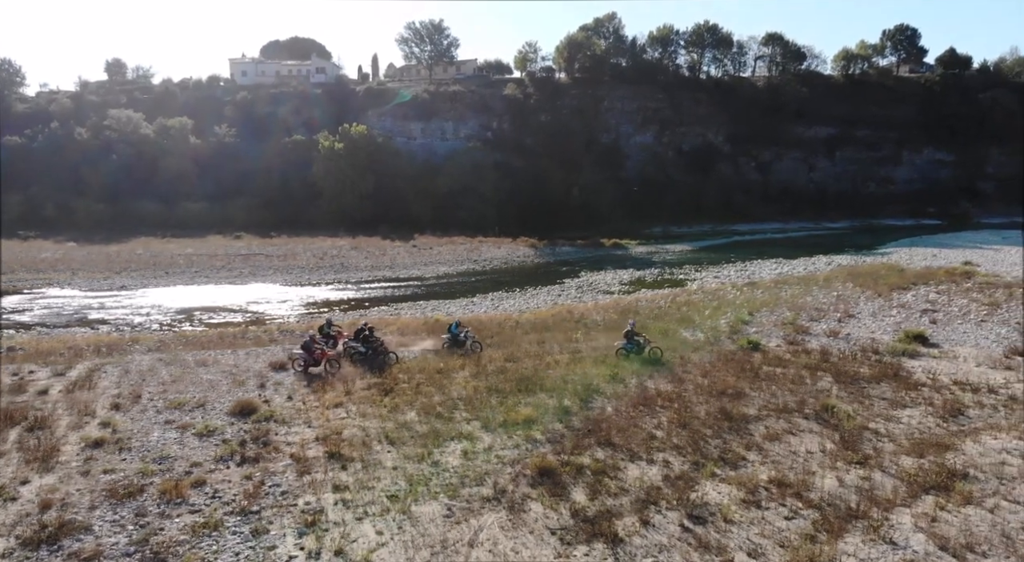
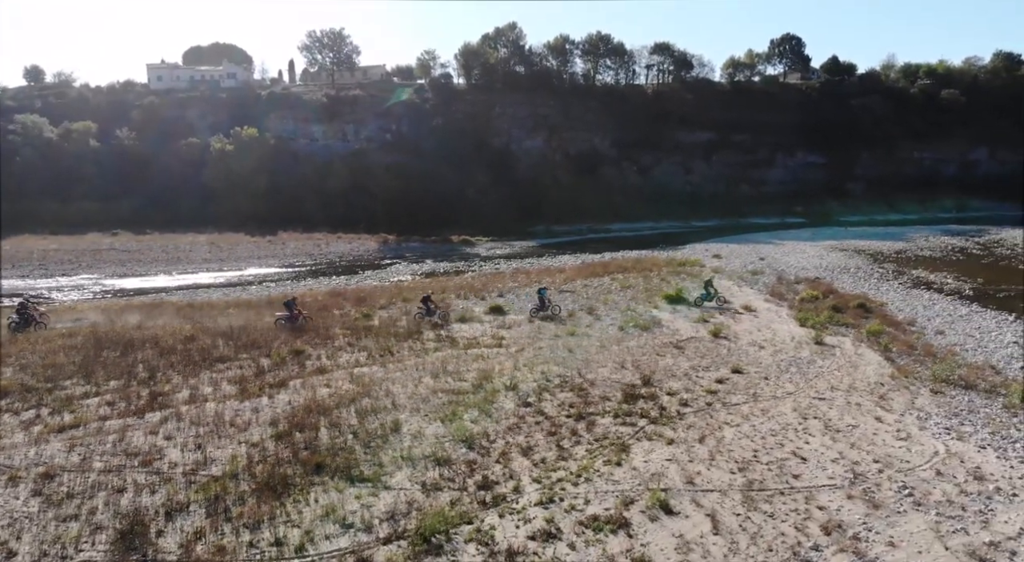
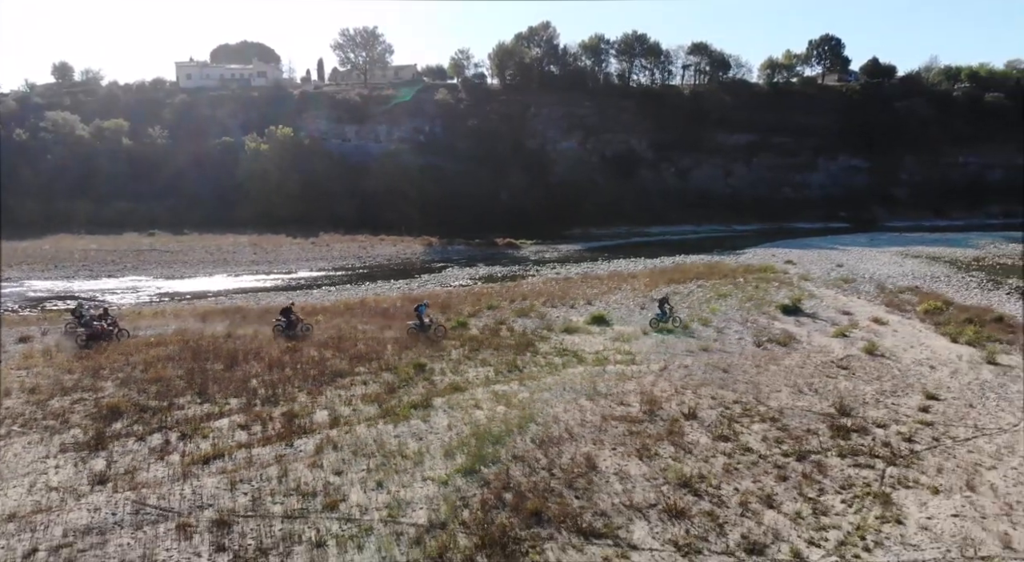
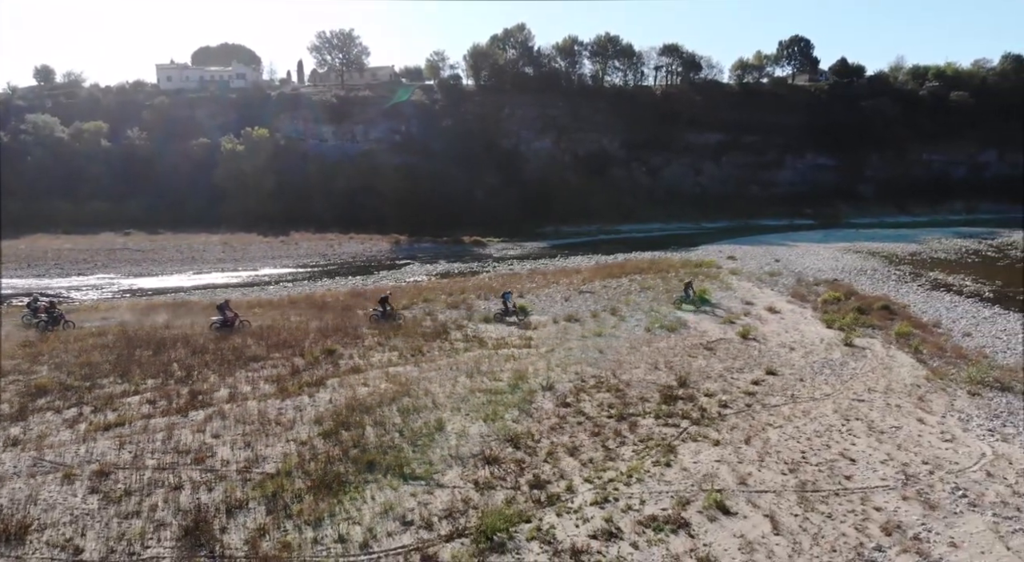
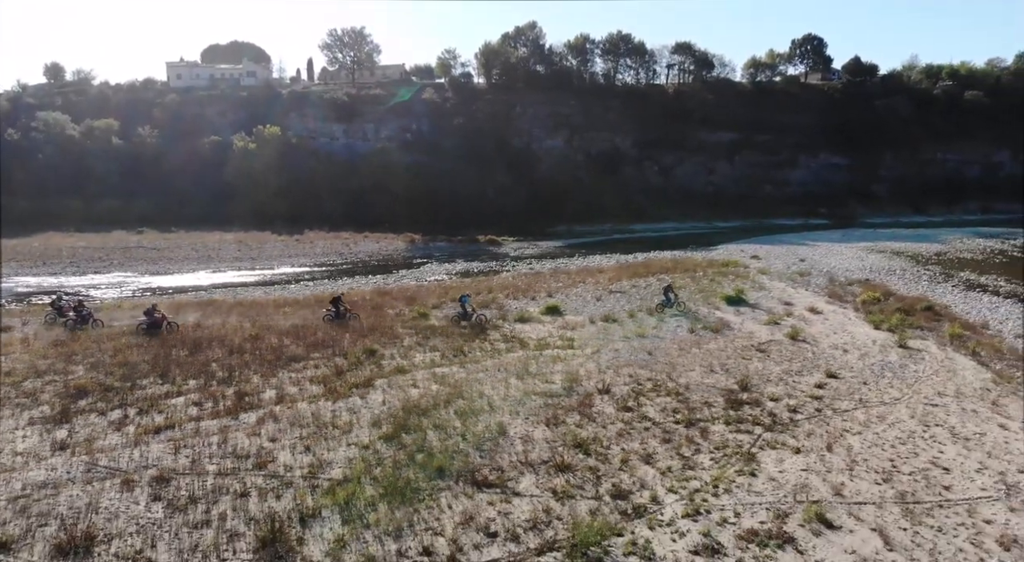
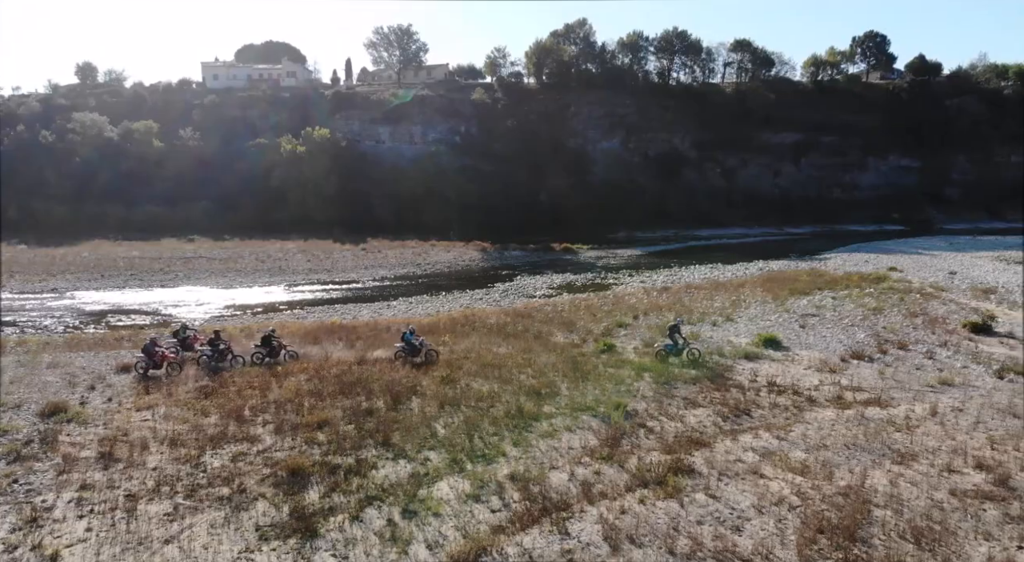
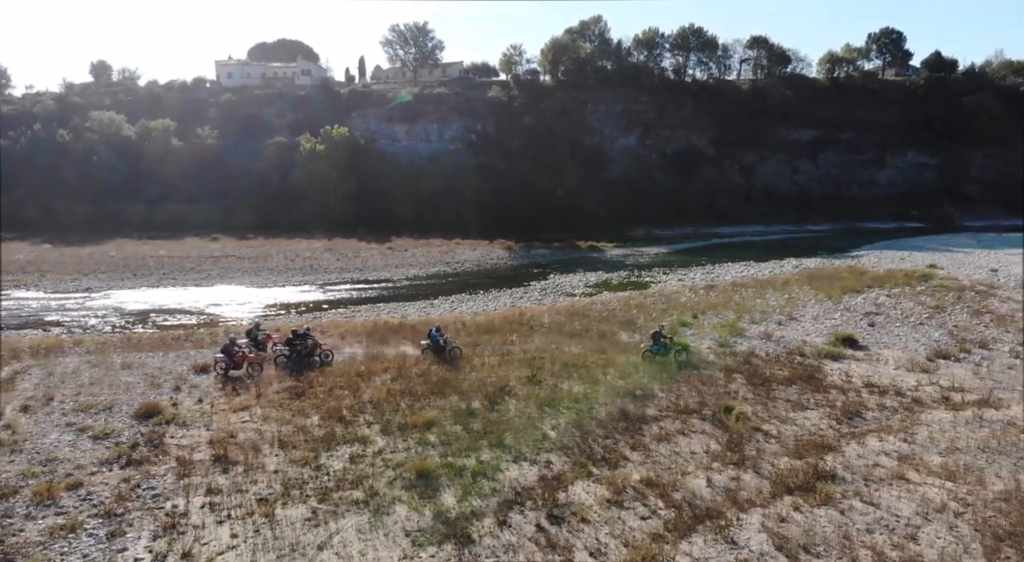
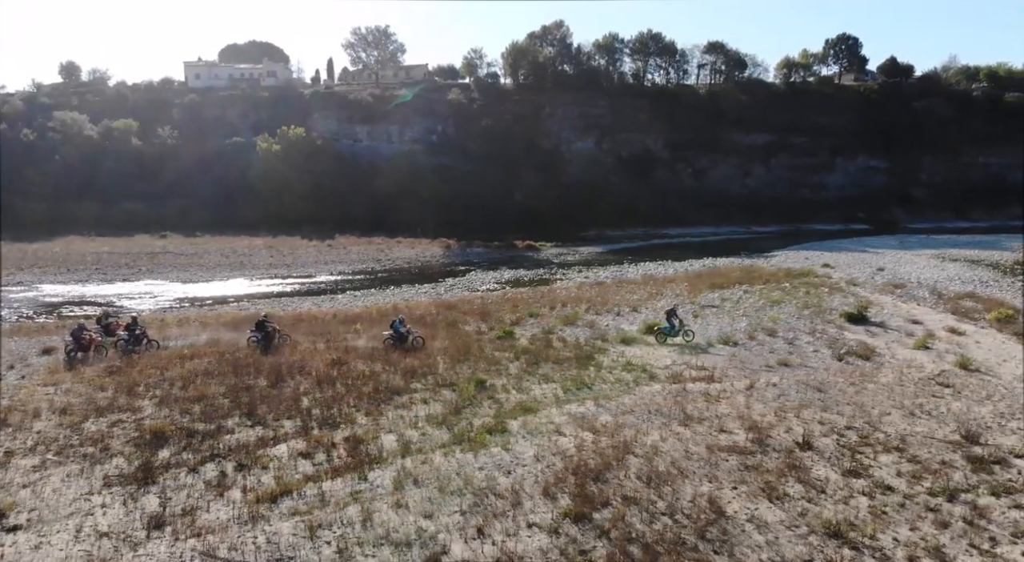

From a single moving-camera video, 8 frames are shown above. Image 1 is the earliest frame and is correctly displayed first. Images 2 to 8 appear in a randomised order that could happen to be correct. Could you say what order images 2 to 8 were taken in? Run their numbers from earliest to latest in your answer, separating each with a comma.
7, 6, 8, 3, 5, 4, 2
